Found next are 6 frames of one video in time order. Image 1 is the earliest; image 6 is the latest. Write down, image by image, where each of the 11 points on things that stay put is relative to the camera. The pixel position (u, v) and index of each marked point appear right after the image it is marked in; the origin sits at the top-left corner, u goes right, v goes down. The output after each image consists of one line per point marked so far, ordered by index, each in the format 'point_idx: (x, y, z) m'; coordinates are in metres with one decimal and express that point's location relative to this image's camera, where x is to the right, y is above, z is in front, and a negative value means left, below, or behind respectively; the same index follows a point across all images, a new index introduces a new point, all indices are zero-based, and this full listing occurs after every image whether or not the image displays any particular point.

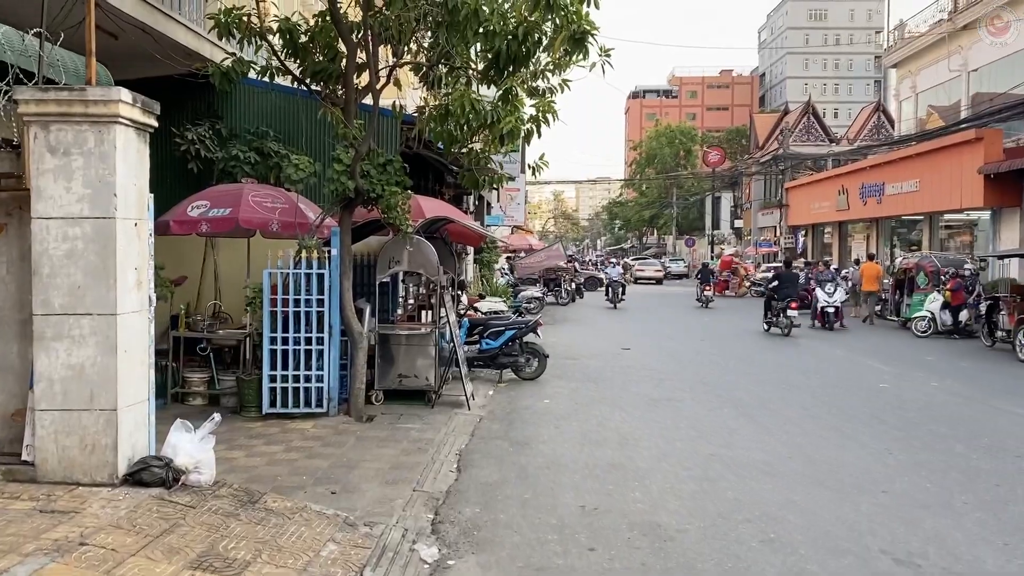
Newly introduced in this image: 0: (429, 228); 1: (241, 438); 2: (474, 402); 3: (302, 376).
0: (-0.9, +0.7, +9.6) m
1: (-2.2, -1.2, +7.0) m
2: (-0.4, -1.2, +8.8) m
3: (-1.9, -0.8, +7.7) m
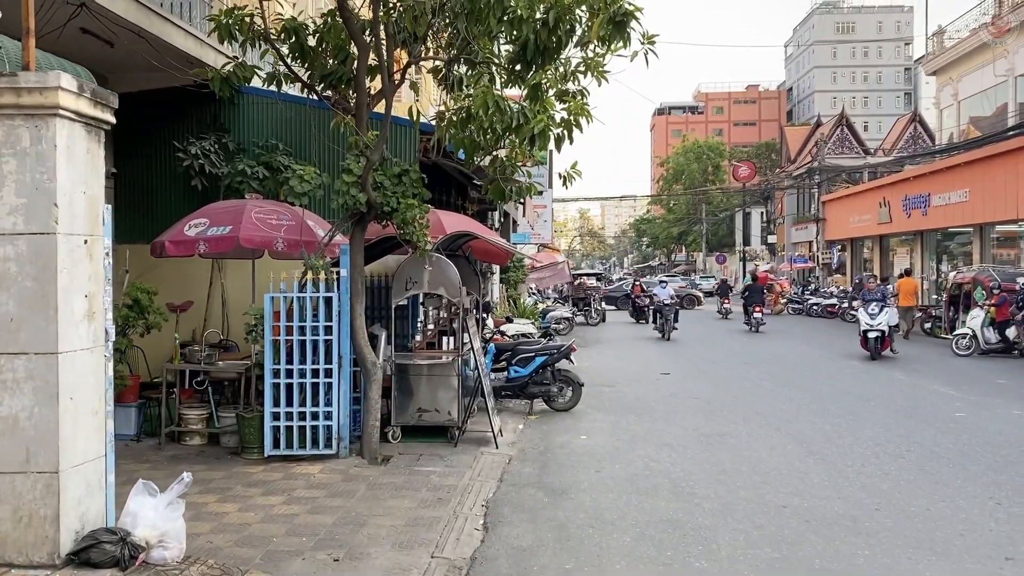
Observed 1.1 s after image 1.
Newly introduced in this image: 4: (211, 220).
0: (-0.6, +0.4, +8.7) m
1: (-1.9, -1.4, +6.2) m
2: (-0.1, -1.4, +7.9) m
3: (-1.6, -1.0, +6.9) m
4: (-2.7, +0.6, +7.9) m
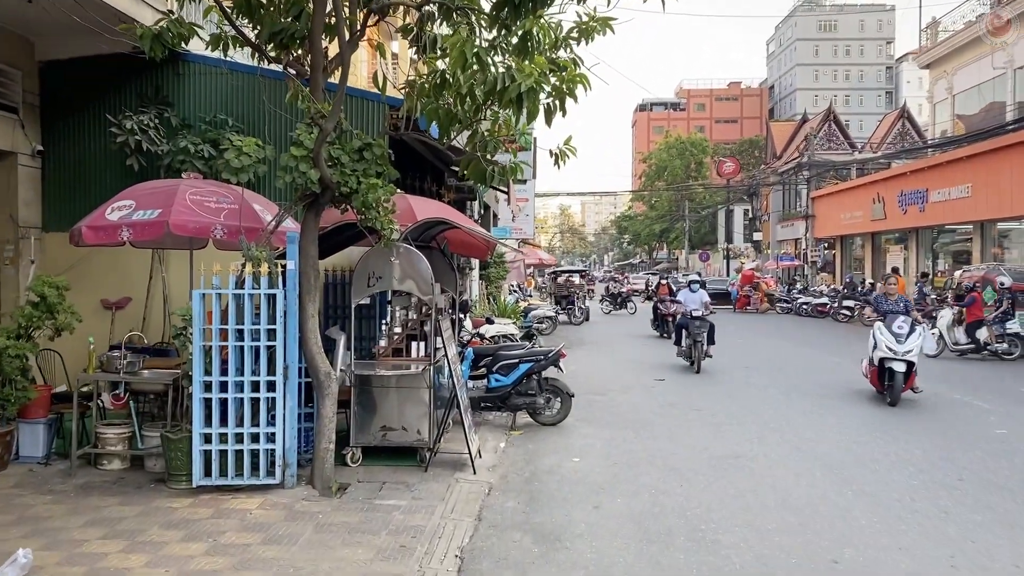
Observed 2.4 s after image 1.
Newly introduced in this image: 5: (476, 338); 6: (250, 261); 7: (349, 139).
0: (-0.8, +0.5, +7.5) m
1: (-2.0, -1.4, +5.0) m
2: (-0.2, -1.3, +6.8) m
3: (-1.7, -1.0, +5.7) m
4: (-2.9, +0.7, +6.7) m
5: (-0.4, -0.5, +9.2) m
6: (-1.7, +0.2, +5.7) m
7: (-1.2, +1.1, +6.4) m
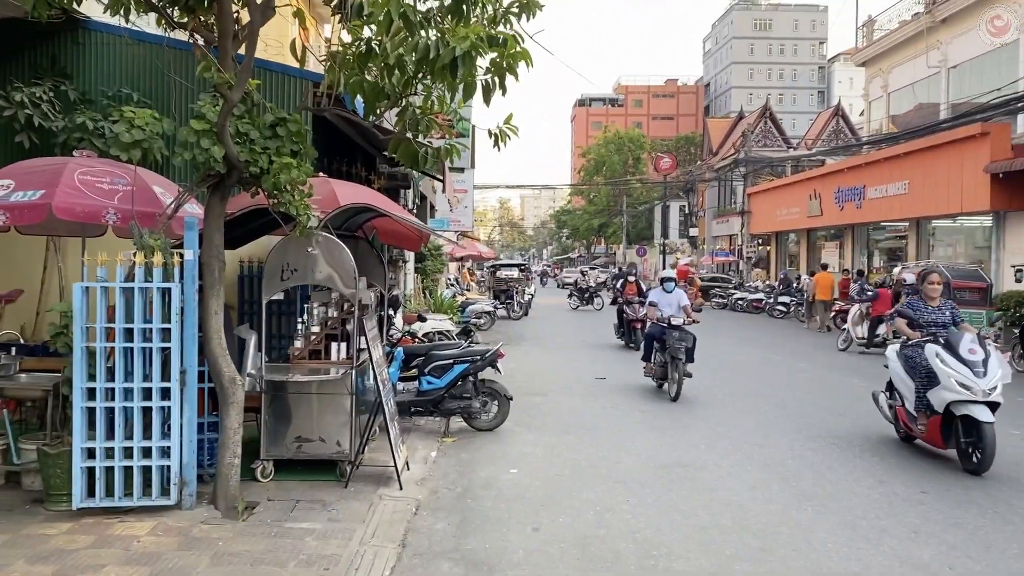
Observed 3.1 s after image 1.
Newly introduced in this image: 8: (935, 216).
0: (-1.3, +0.5, +6.8) m
1: (-2.4, -1.3, +4.2) m
2: (-0.7, -1.3, +6.1) m
3: (-2.1, -0.9, +5.0) m
4: (-3.3, +0.7, +5.9) m
5: (-1.0, -0.5, +8.5) m
6: (-2.1, +0.2, +5.0) m
7: (-1.6, +1.1, +5.7) m
8: (+9.6, +1.6, +19.8) m
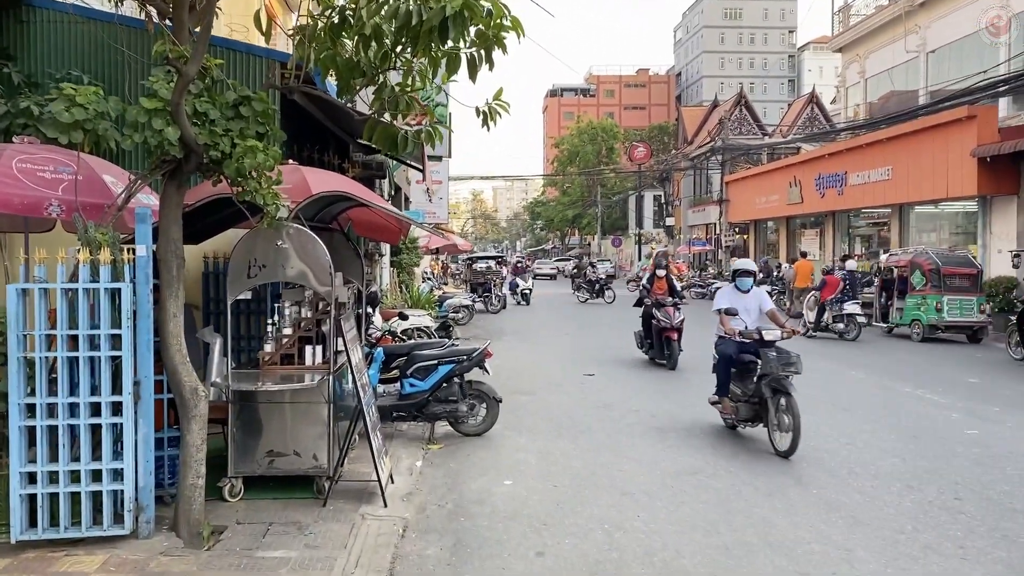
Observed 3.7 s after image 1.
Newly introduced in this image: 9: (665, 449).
0: (-1.4, +0.6, +6.3) m
1: (-2.4, -1.4, +3.6) m
2: (-0.8, -1.3, +5.6) m
3: (-2.1, -0.9, +4.4) m
4: (-3.4, +0.7, +5.2) m
5: (-1.1, -0.4, +7.9) m
6: (-2.1, +0.2, +4.4) m
7: (-1.7, +1.1, +5.1) m
8: (+9.1, +1.9, +19.5) m
9: (+1.1, -1.2, +6.4) m
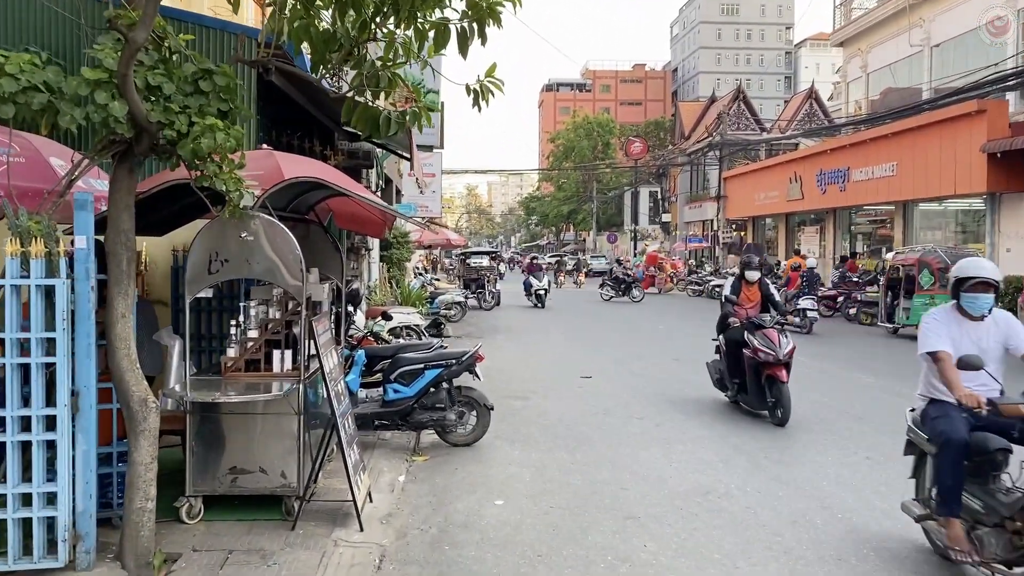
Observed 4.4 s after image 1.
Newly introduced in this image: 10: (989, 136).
0: (-1.4, +0.6, +5.7) m
1: (-2.4, -1.3, +3.1) m
2: (-0.8, -1.3, +5.0) m
3: (-2.2, -0.9, +3.8) m
4: (-3.4, +0.7, +4.6) m
5: (-1.2, -0.4, +7.4) m
6: (-2.2, +0.2, +3.8) m
7: (-1.7, +1.2, +4.5) m
8: (+8.9, +1.9, +19.0) m
9: (+1.1, -1.2, +5.9) m
10: (+8.8, +2.8, +16.3) m
